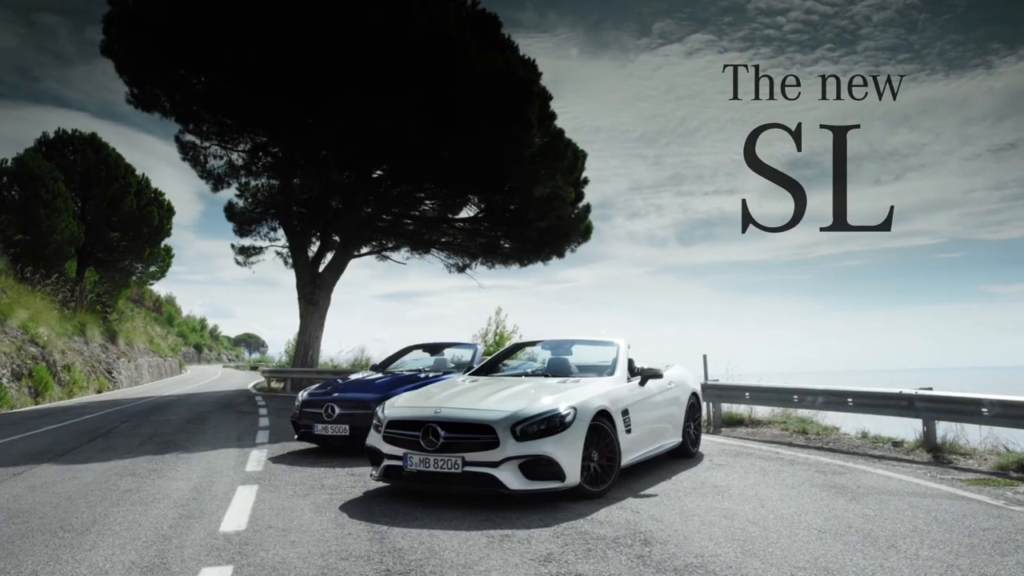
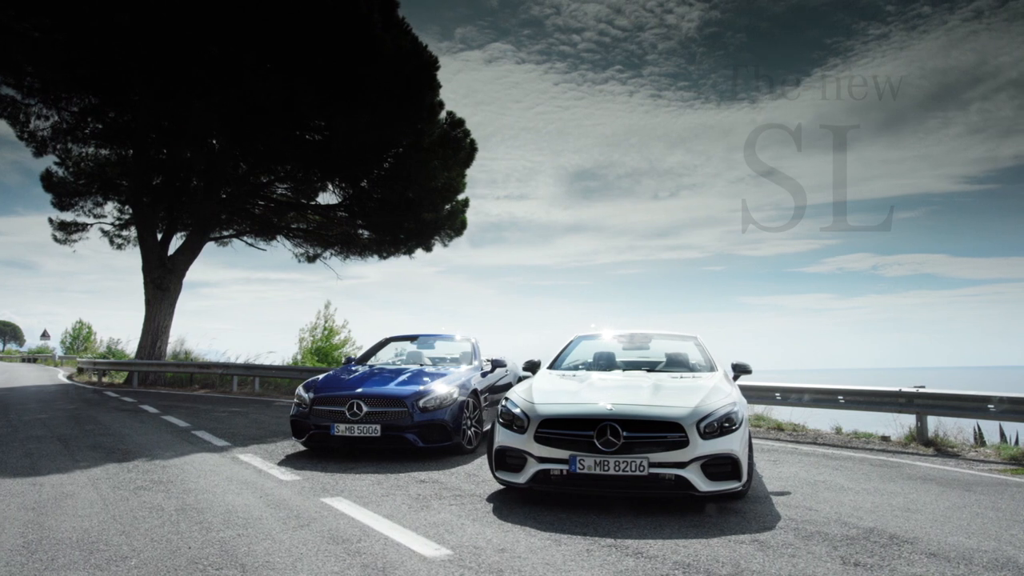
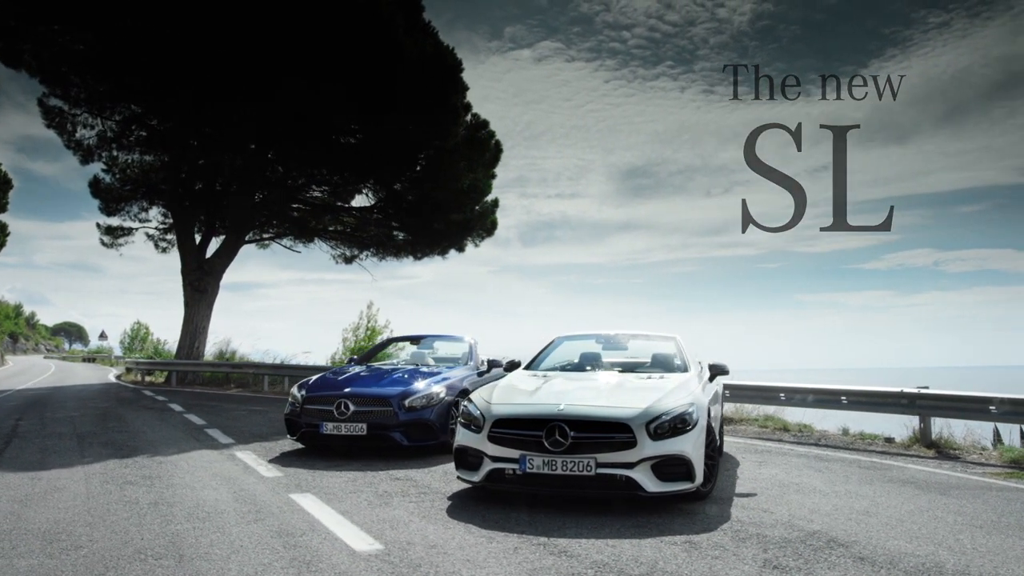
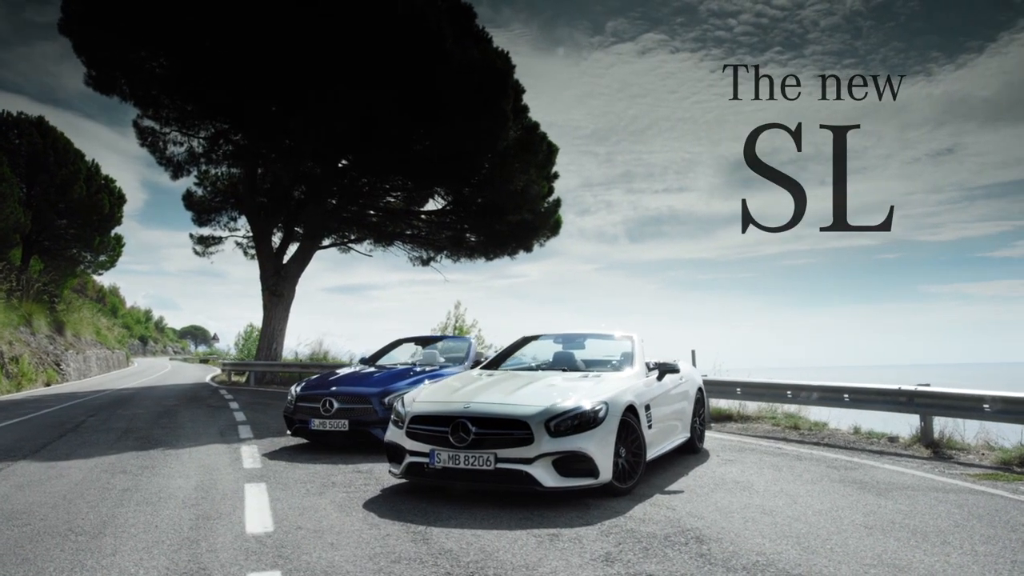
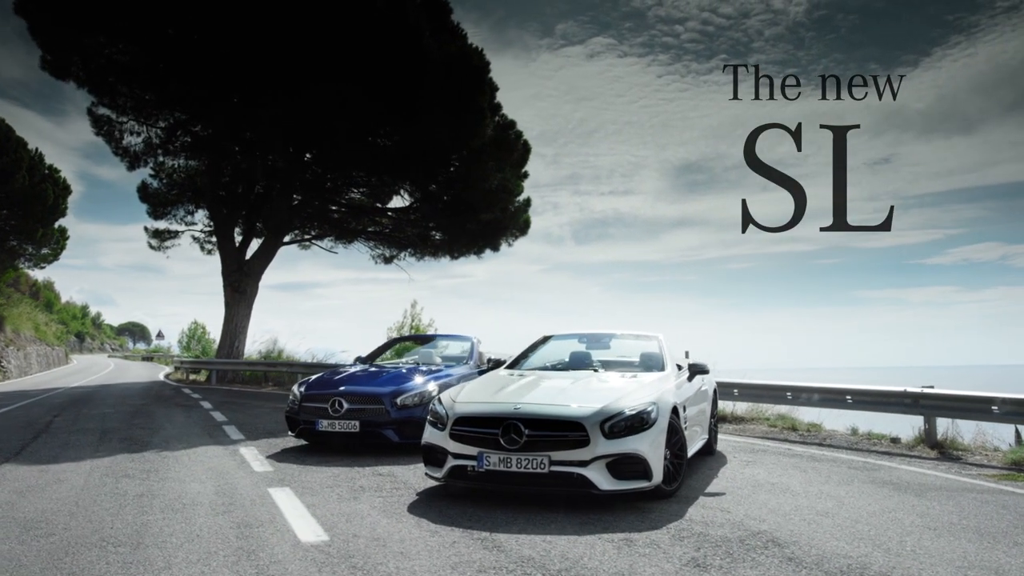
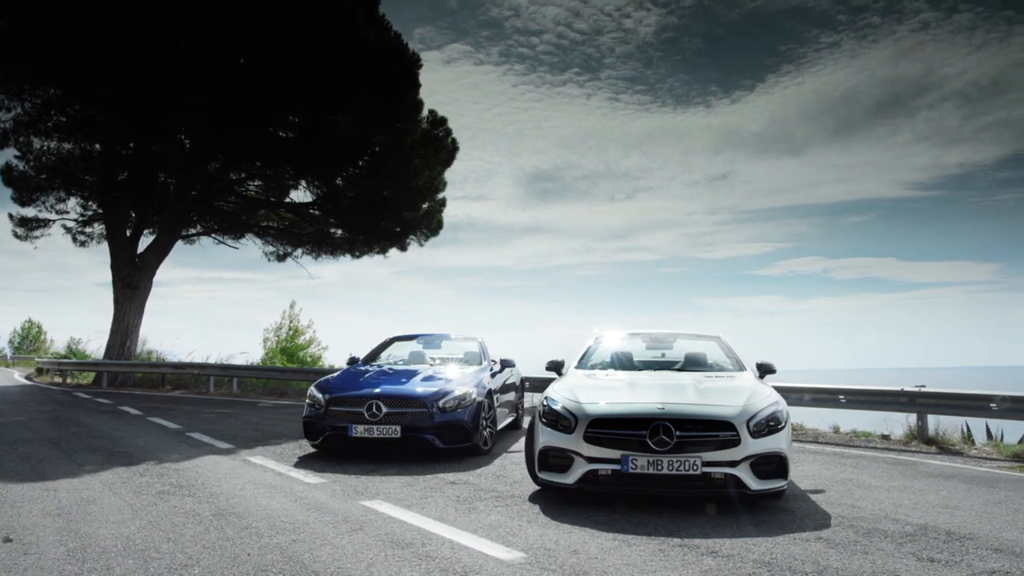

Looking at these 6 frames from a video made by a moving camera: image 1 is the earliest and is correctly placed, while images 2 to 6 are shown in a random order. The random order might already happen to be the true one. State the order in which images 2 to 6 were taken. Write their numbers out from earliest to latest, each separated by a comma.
4, 5, 3, 2, 6
